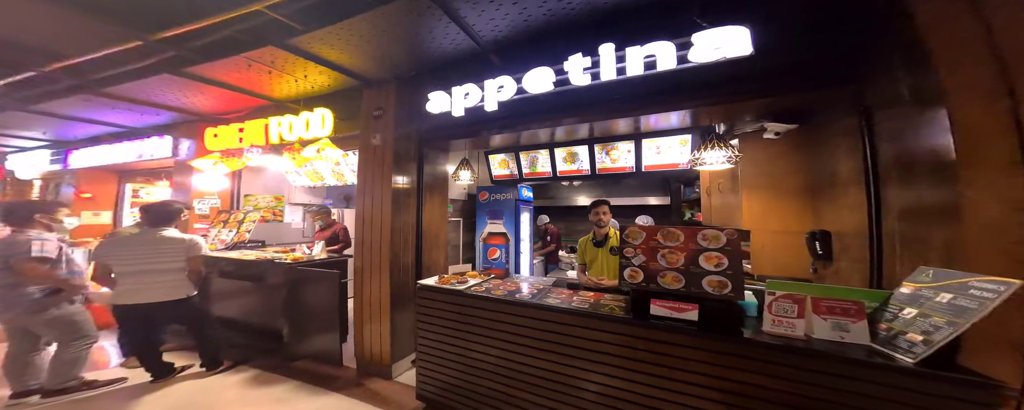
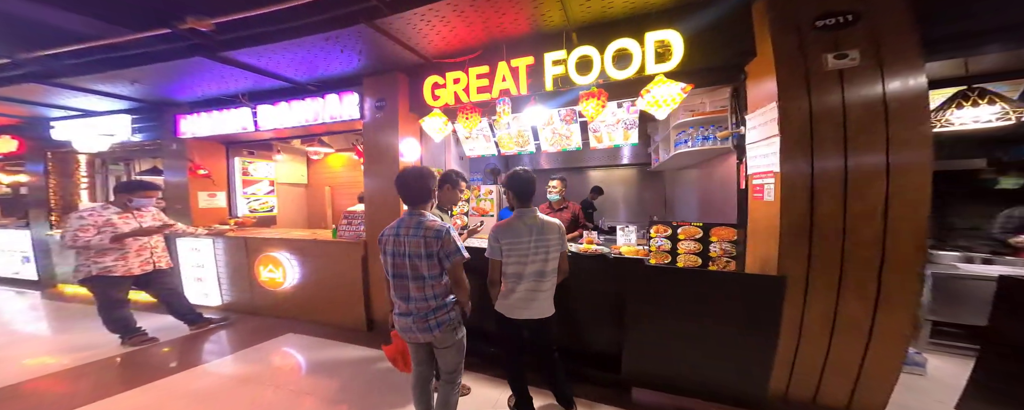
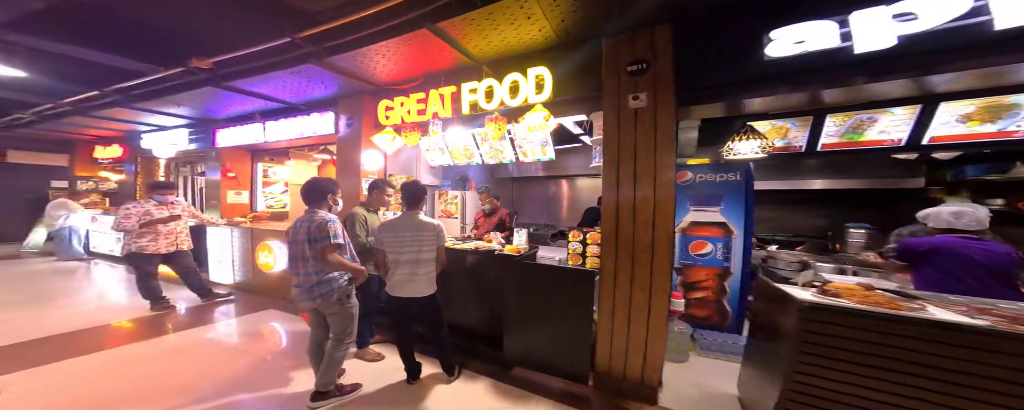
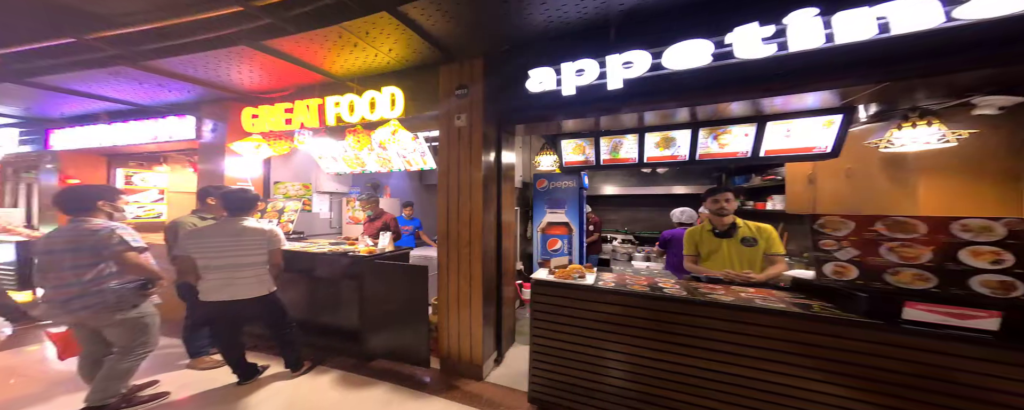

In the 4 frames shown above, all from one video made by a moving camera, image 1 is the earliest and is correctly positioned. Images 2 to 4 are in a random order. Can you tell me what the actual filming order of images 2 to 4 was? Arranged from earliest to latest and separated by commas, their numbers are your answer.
4, 3, 2
